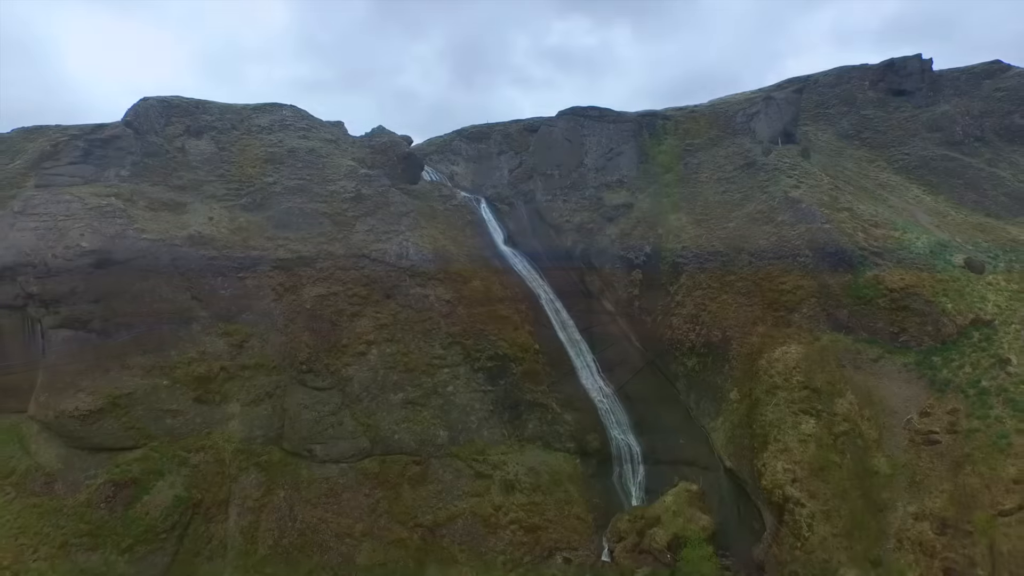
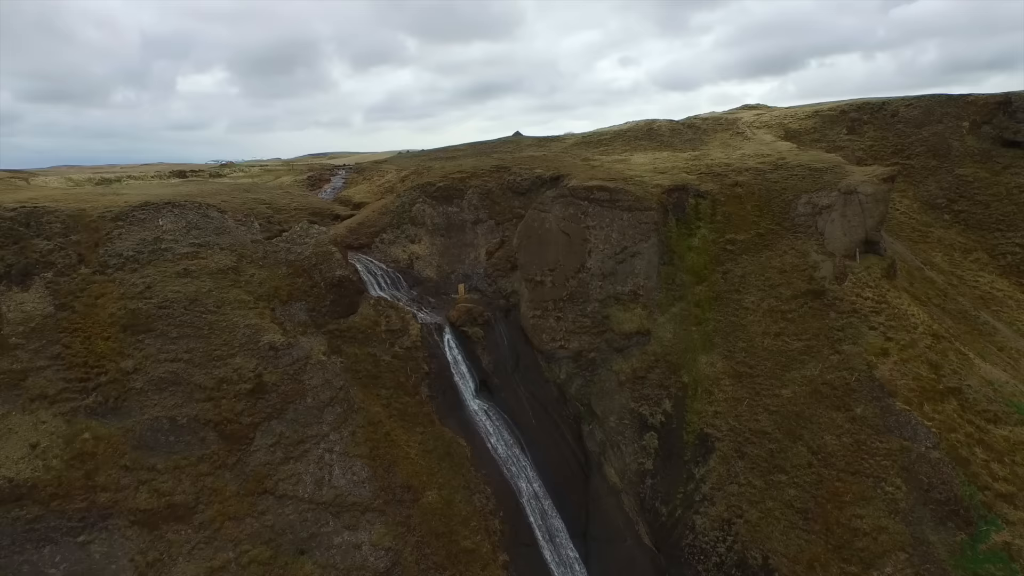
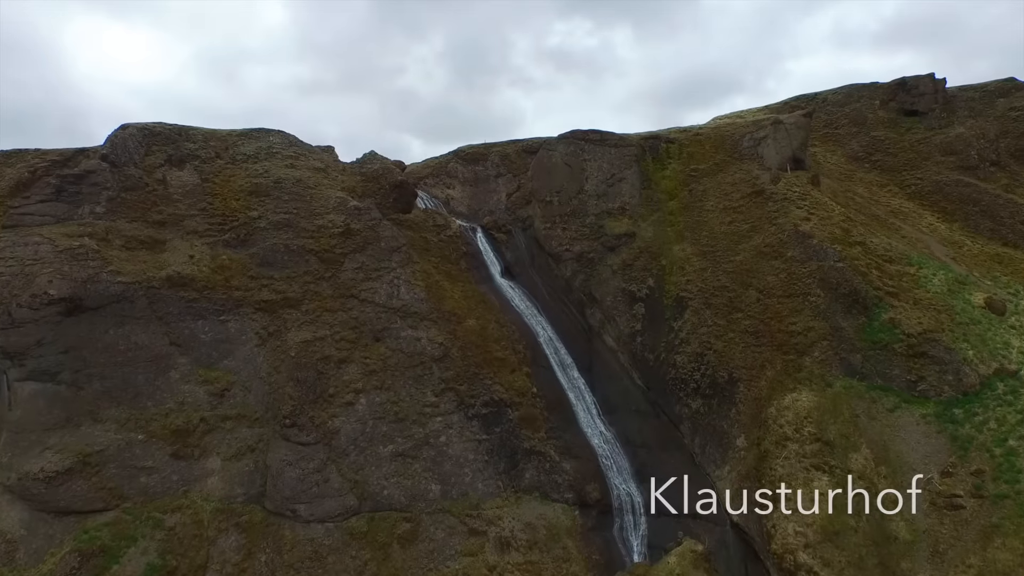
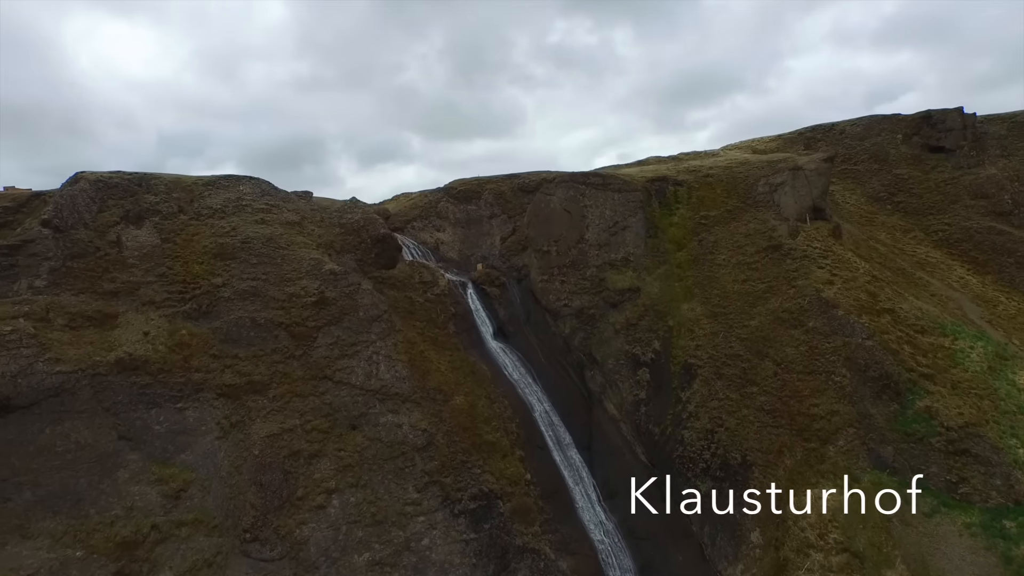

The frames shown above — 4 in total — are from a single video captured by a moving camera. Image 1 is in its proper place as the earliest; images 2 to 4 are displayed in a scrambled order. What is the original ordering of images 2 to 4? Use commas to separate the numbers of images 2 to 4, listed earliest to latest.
3, 4, 2
